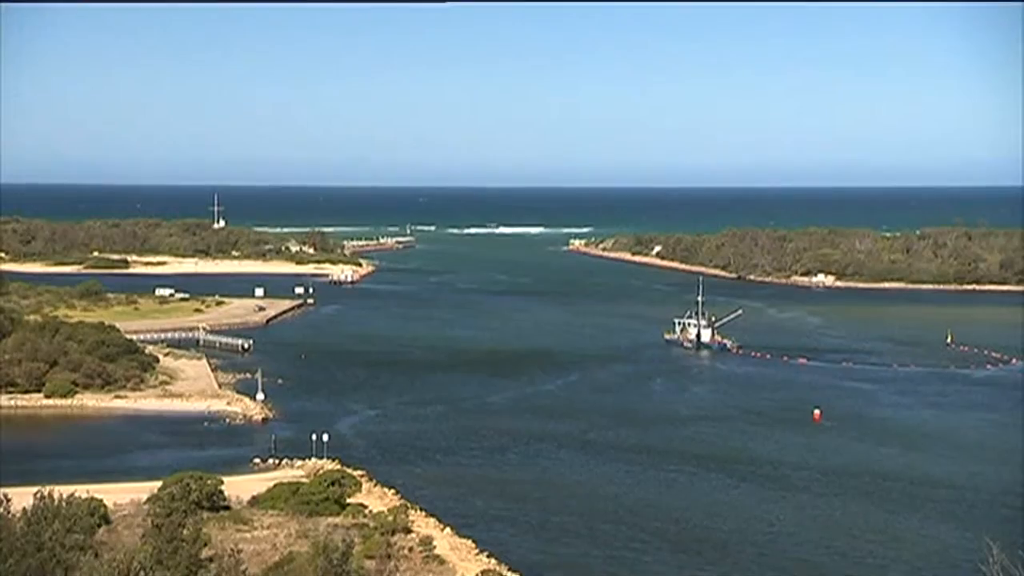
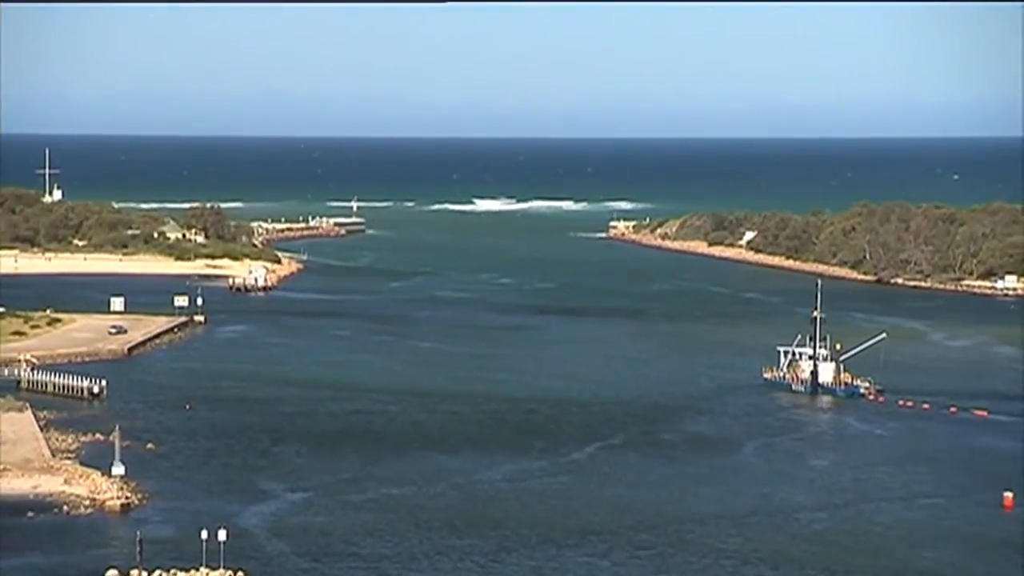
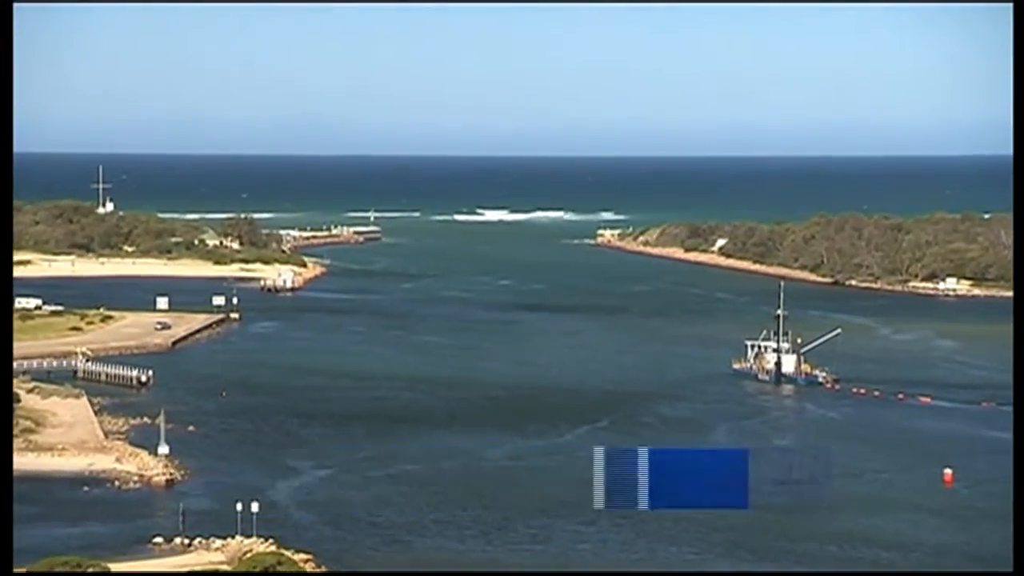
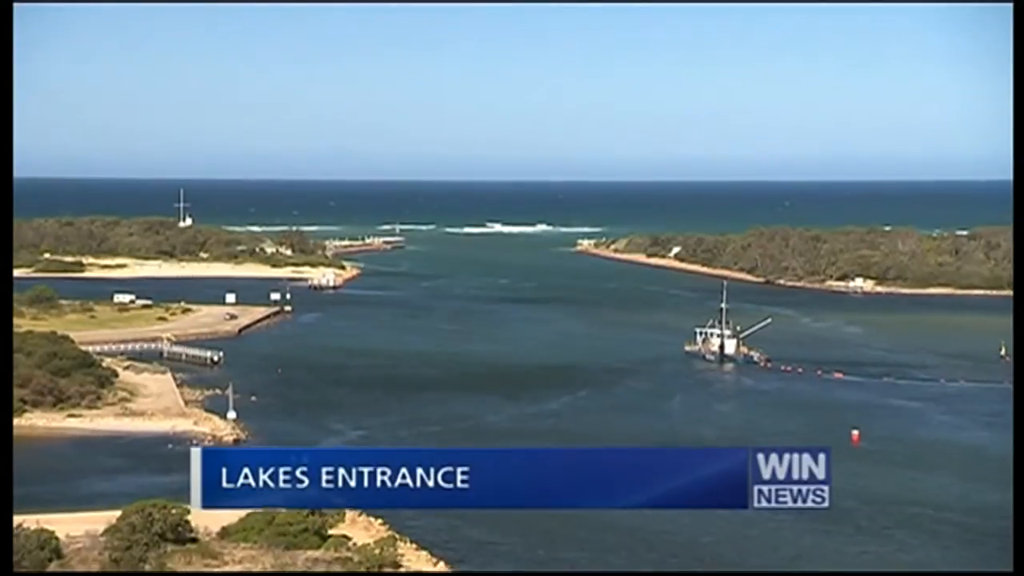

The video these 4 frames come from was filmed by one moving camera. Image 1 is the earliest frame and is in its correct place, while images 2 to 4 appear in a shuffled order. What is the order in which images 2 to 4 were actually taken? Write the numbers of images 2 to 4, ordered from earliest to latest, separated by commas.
4, 3, 2
